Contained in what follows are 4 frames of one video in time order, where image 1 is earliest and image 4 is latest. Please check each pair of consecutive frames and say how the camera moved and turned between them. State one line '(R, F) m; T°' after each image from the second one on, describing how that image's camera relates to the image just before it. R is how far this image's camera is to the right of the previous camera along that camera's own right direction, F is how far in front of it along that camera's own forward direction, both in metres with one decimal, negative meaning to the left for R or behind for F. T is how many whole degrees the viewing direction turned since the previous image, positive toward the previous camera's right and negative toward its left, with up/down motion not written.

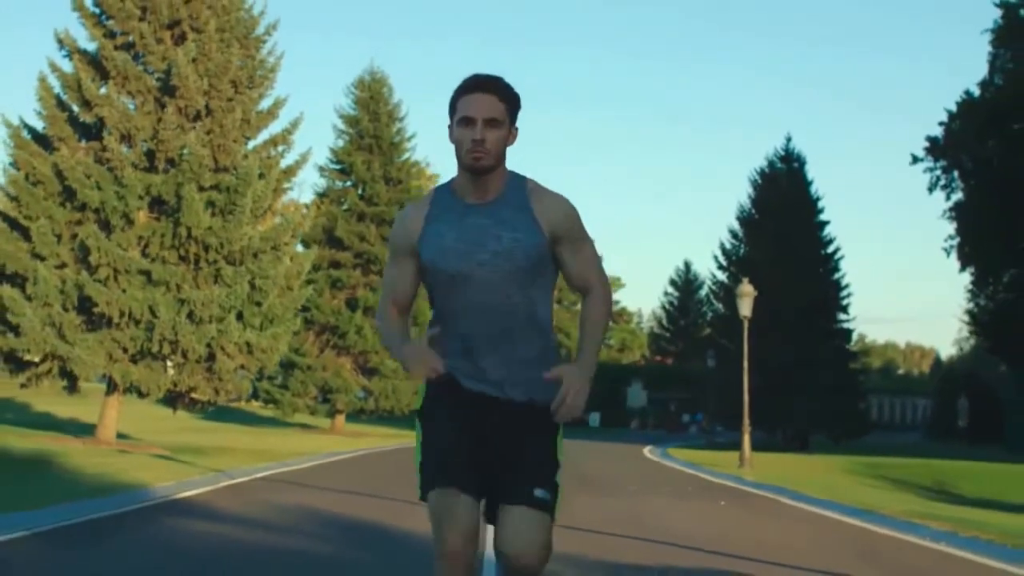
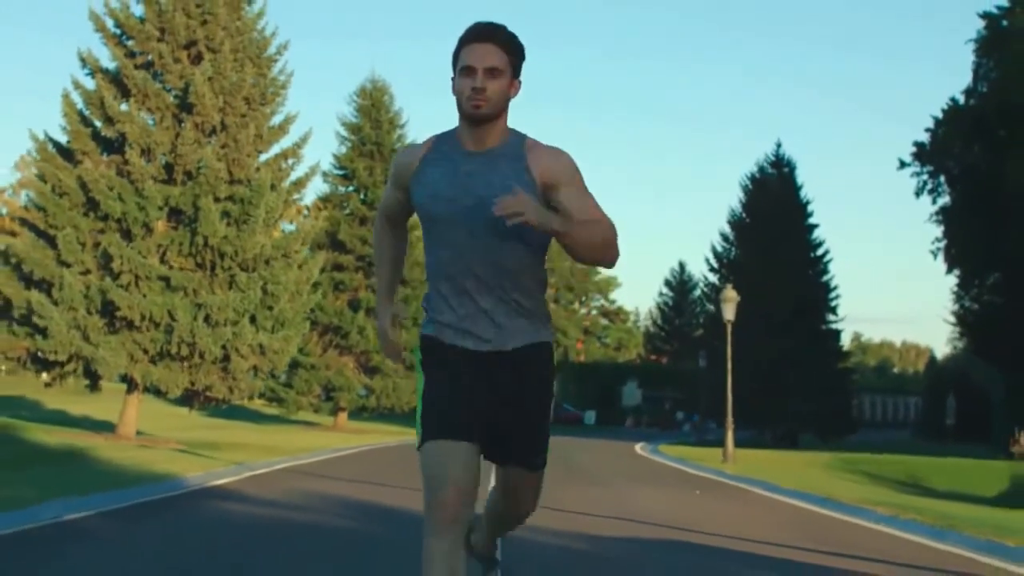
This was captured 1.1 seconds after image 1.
(0.0, -1.9) m; 0°
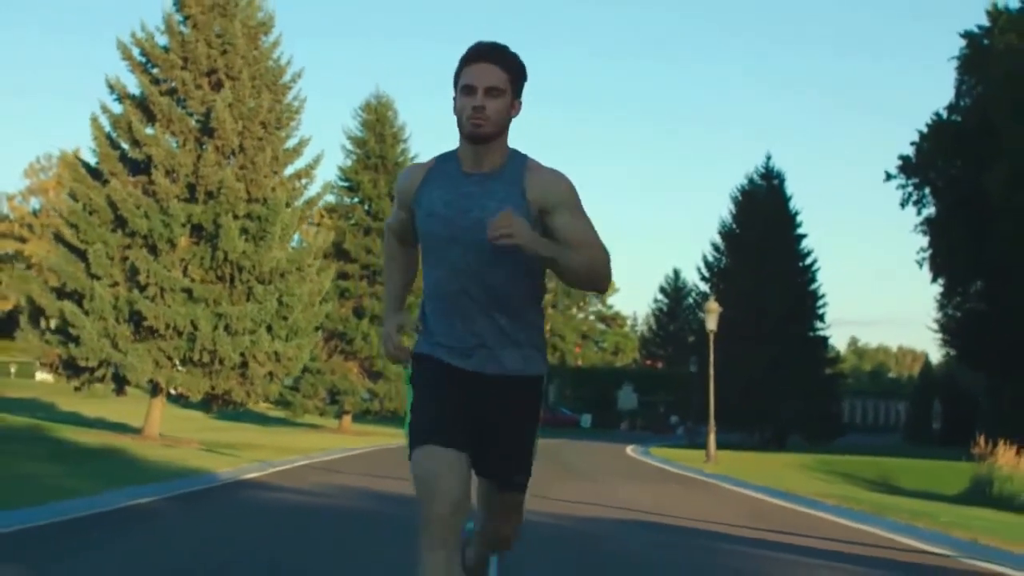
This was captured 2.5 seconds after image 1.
(0.0, -2.5) m; 0°
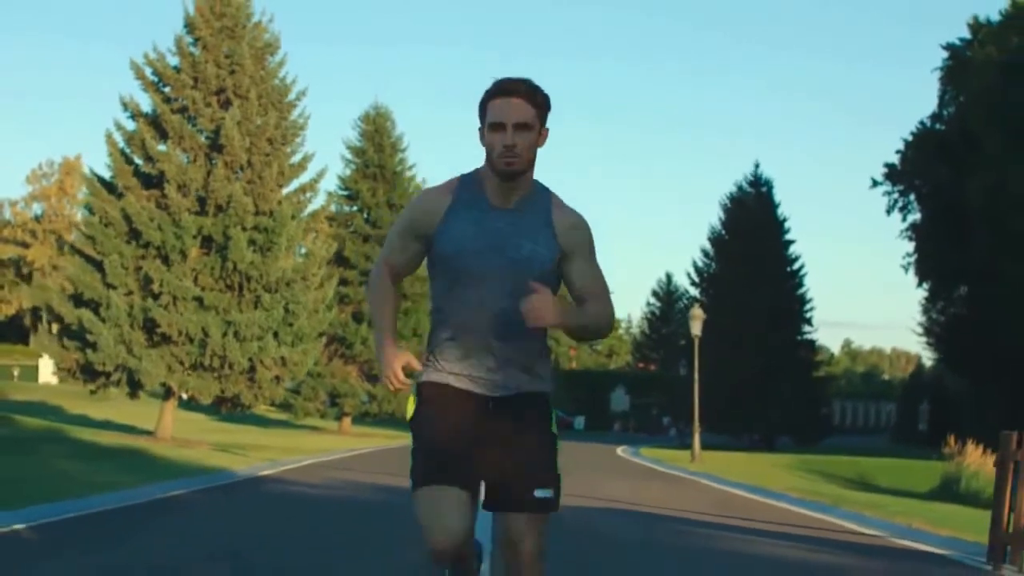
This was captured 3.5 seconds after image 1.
(0.0, -1.8) m; 0°
